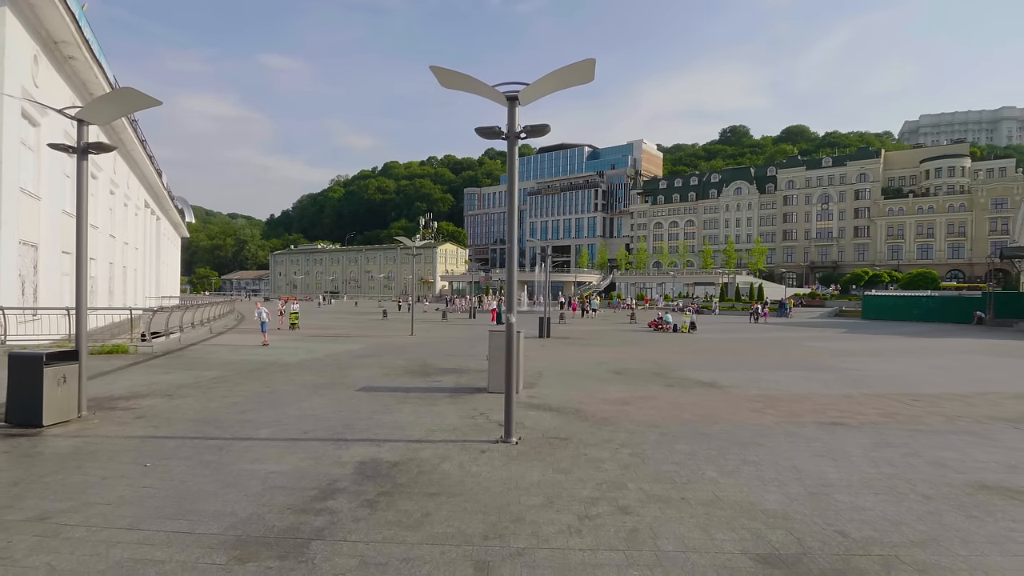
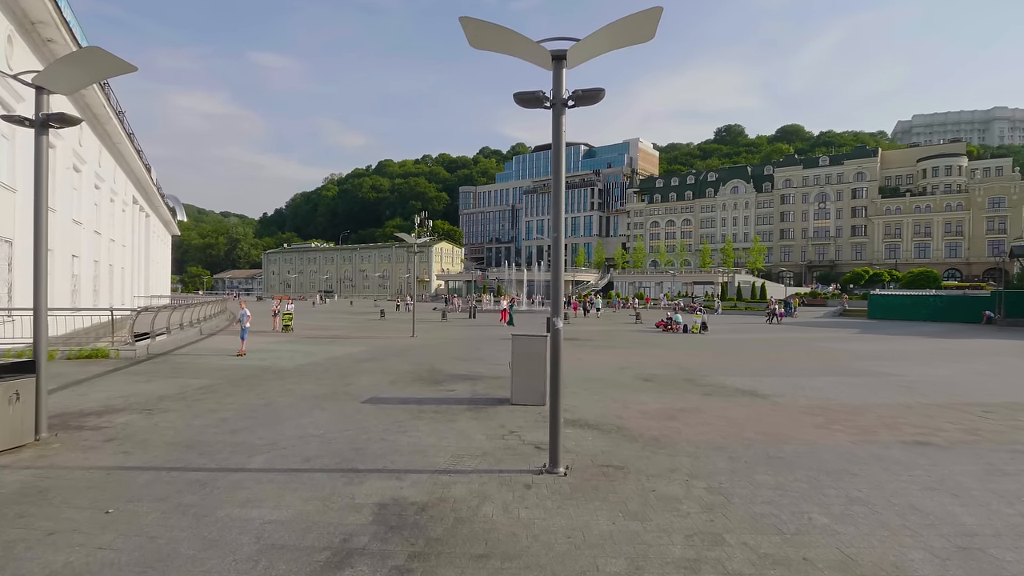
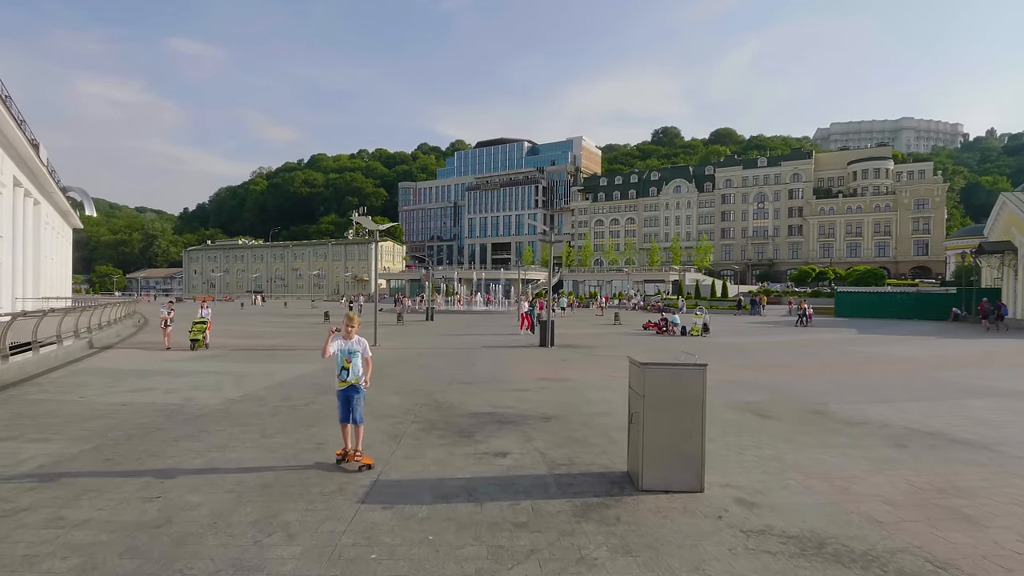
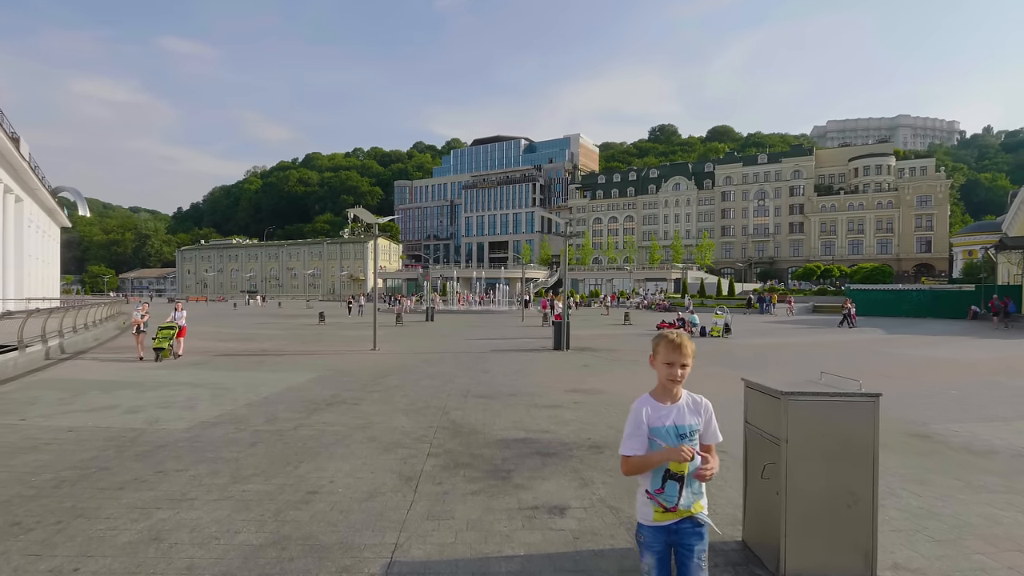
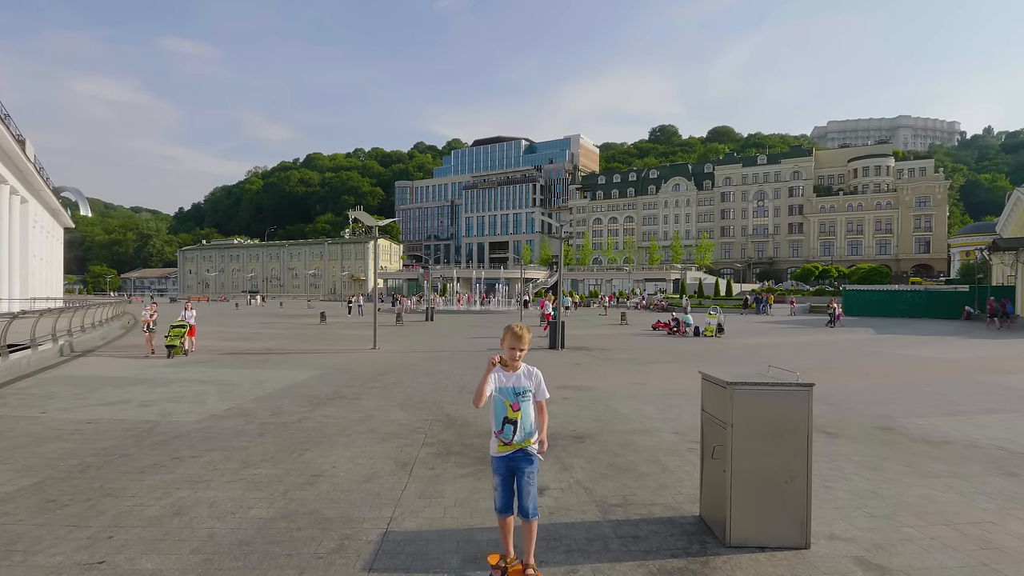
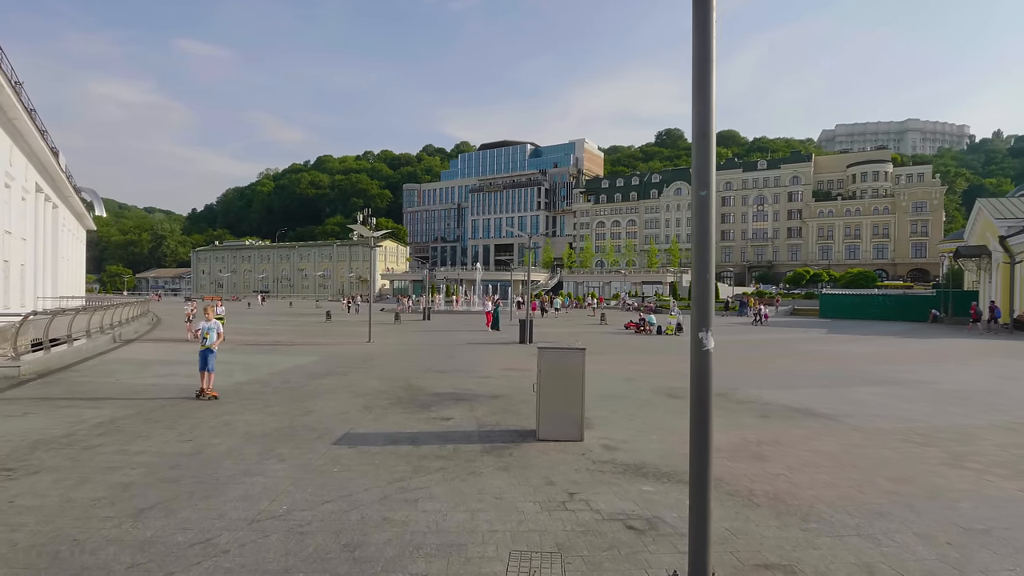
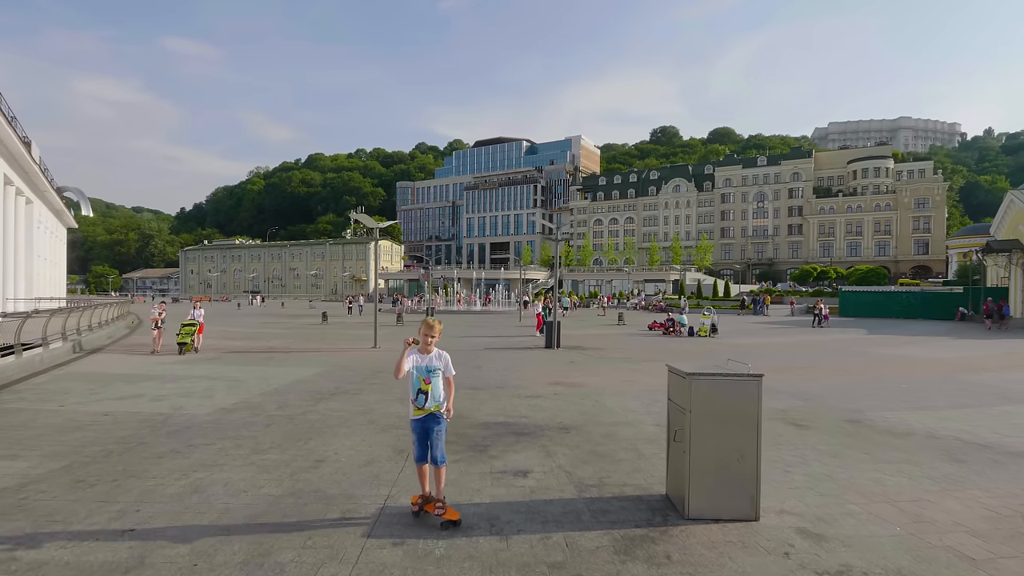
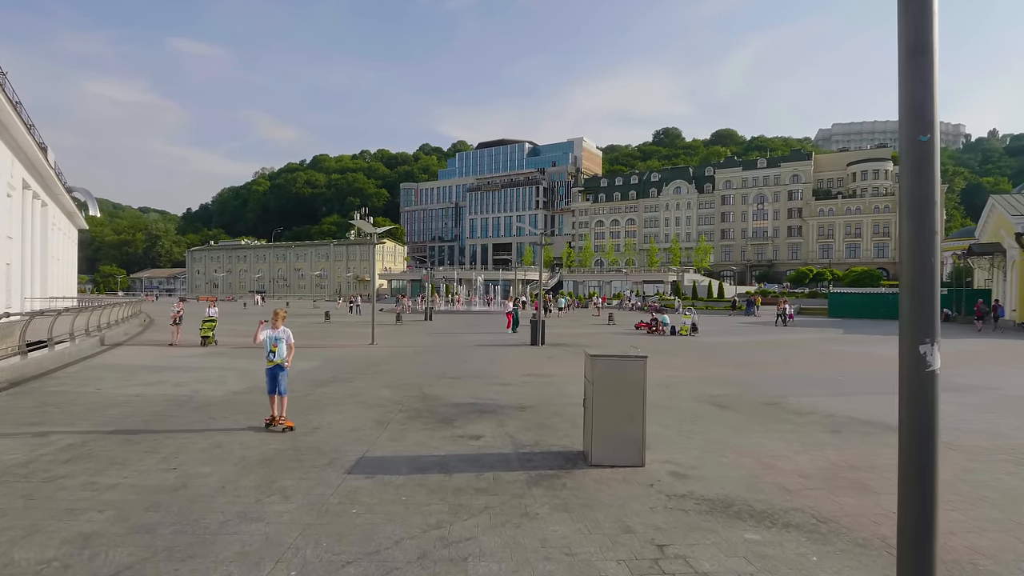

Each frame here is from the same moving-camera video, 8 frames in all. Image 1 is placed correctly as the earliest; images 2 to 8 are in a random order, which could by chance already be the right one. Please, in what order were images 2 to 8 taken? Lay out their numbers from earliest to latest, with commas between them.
2, 6, 8, 3, 7, 5, 4
